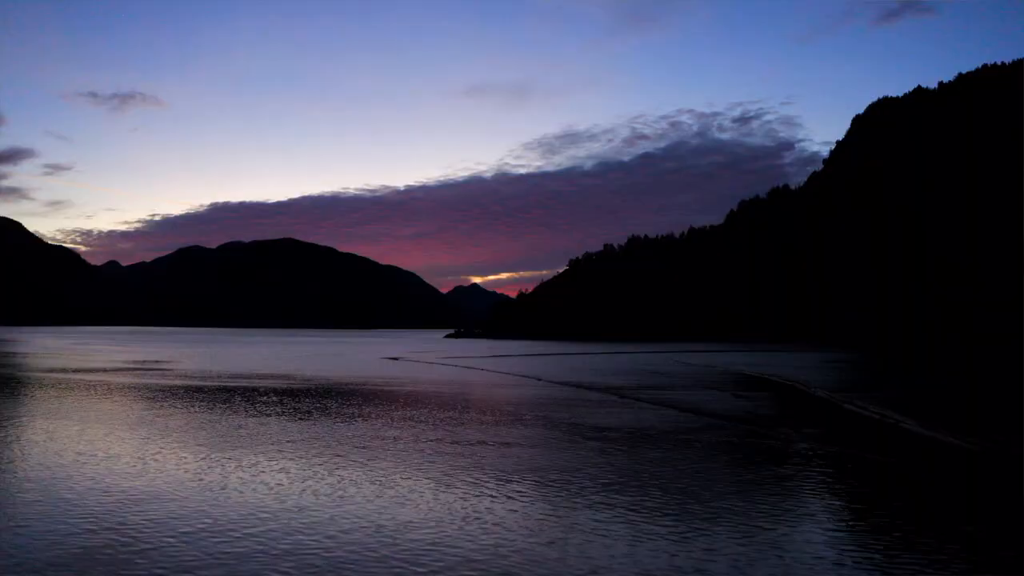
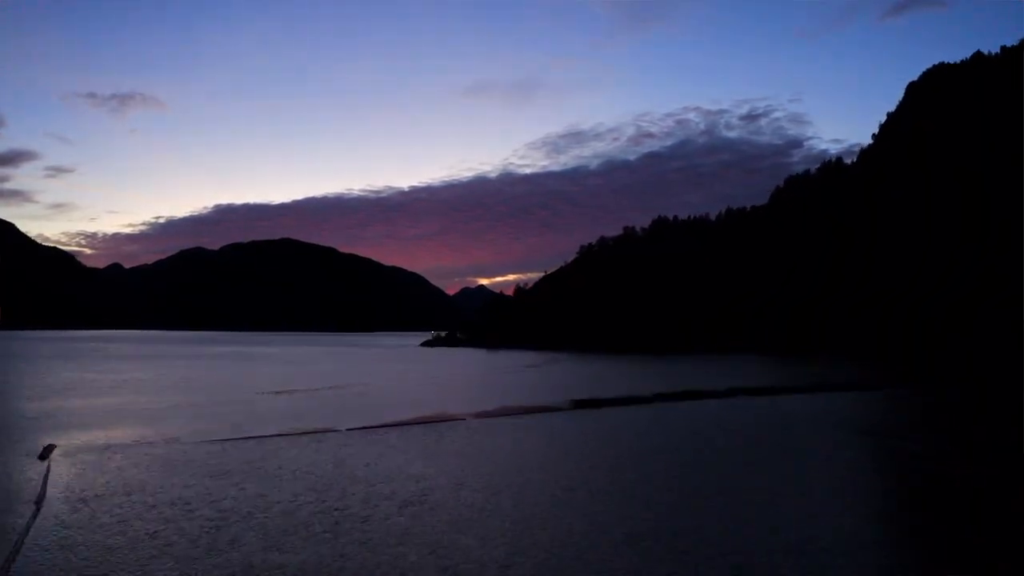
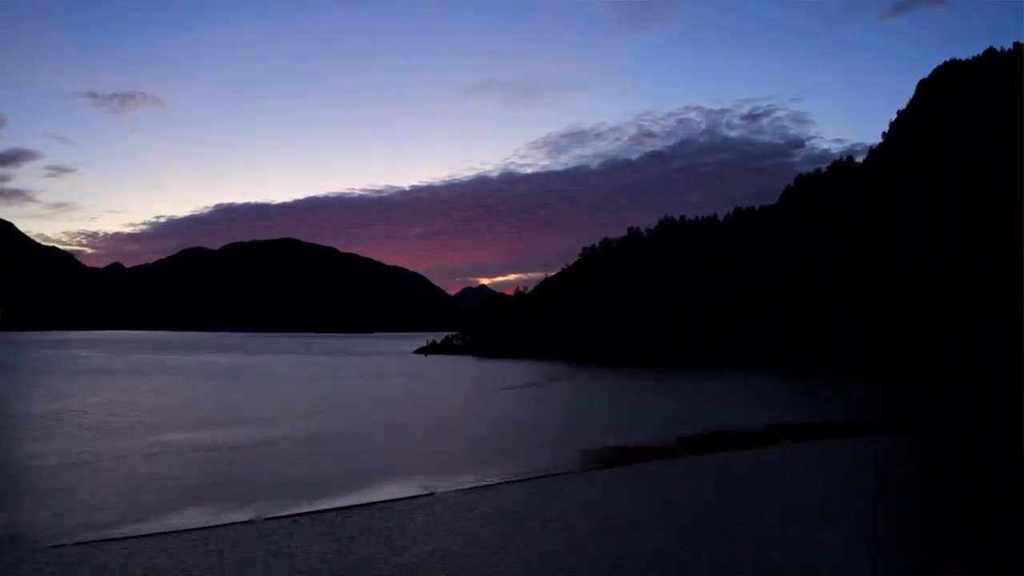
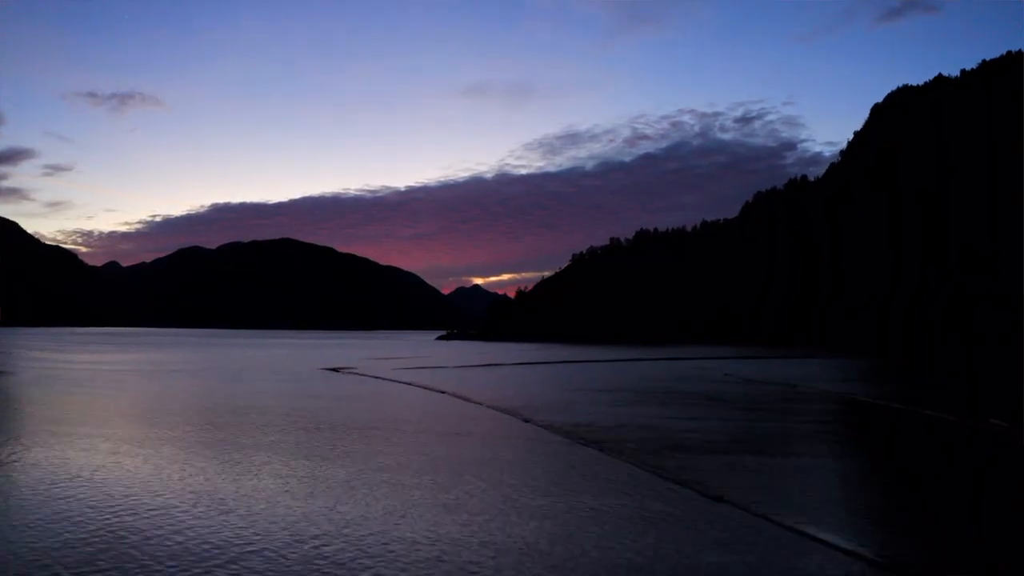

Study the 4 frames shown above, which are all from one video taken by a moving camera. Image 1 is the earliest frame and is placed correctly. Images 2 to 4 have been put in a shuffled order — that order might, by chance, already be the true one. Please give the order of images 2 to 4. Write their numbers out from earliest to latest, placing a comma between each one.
4, 2, 3
